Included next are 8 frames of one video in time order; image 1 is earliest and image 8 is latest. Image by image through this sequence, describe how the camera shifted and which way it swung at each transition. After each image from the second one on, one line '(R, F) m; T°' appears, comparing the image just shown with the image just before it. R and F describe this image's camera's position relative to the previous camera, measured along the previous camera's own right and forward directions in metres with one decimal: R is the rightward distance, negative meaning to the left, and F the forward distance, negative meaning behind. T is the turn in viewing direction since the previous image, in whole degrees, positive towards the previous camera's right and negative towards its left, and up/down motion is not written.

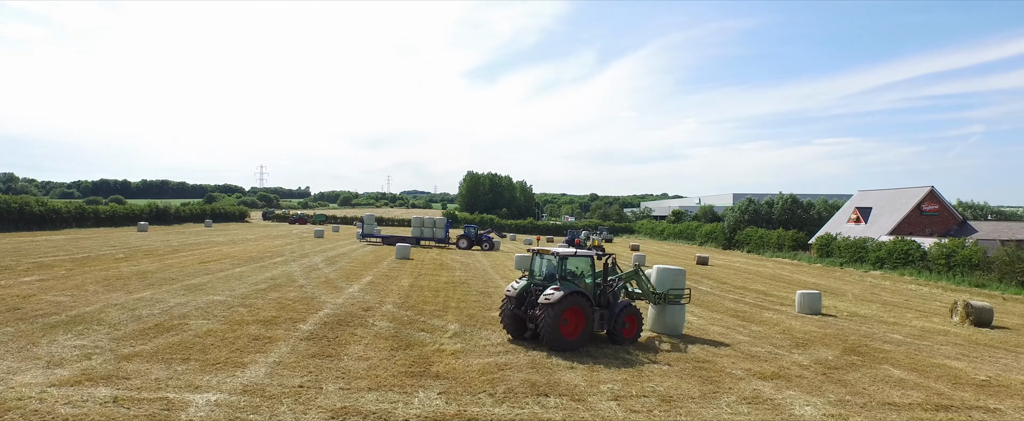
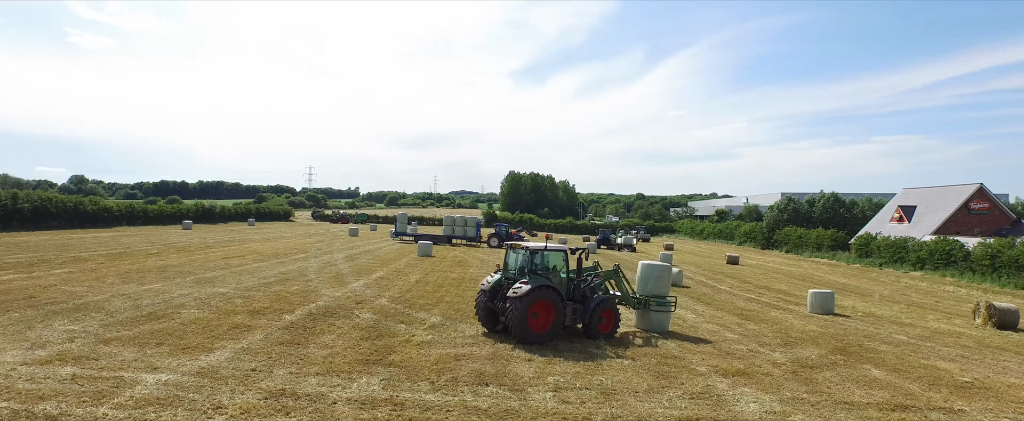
(+1.0, 0.0) m; -4°
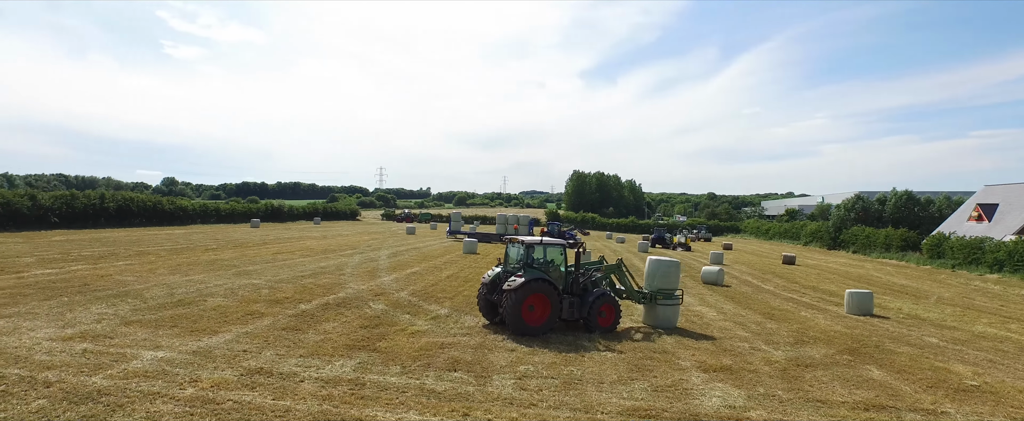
(+1.0, -0.1) m; -6°
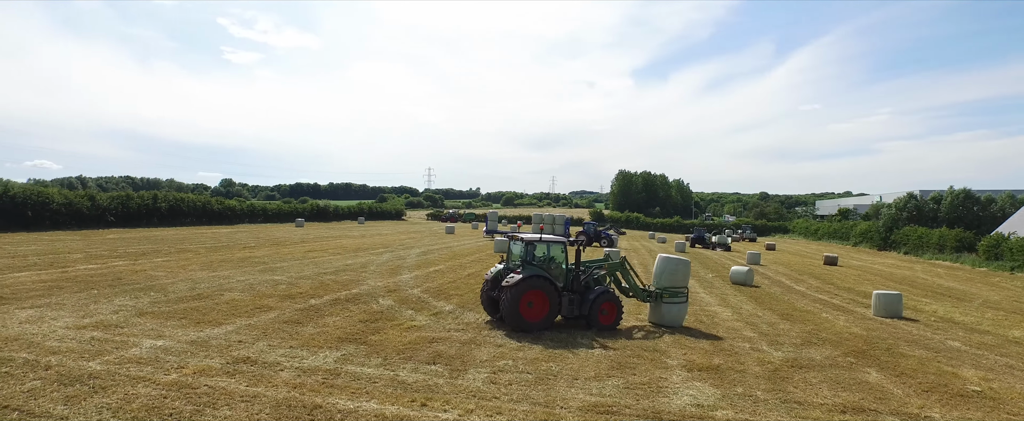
(+0.7, 0.0) m; -4°
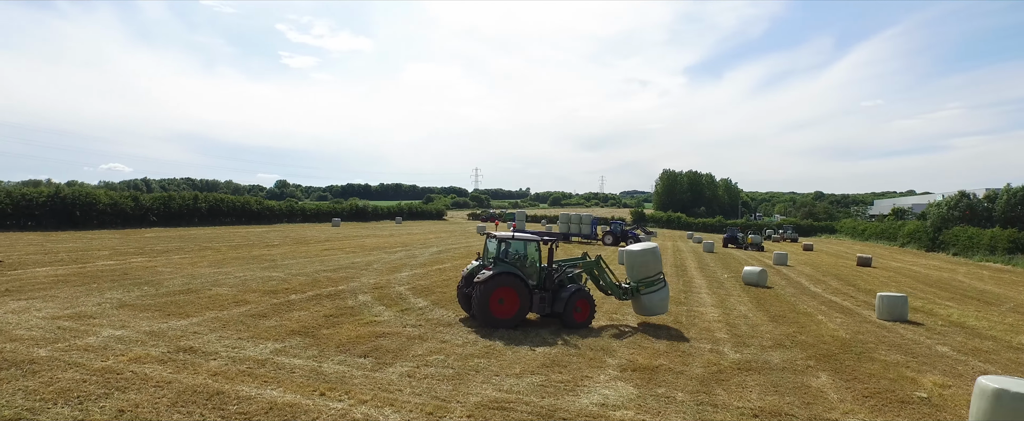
(+1.3, 0.0) m; -4°
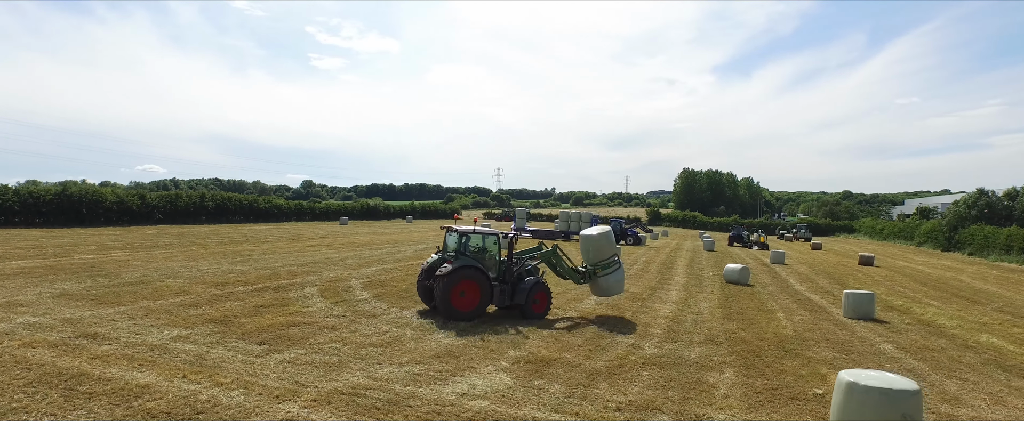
(+1.4, +0.1) m; -2°
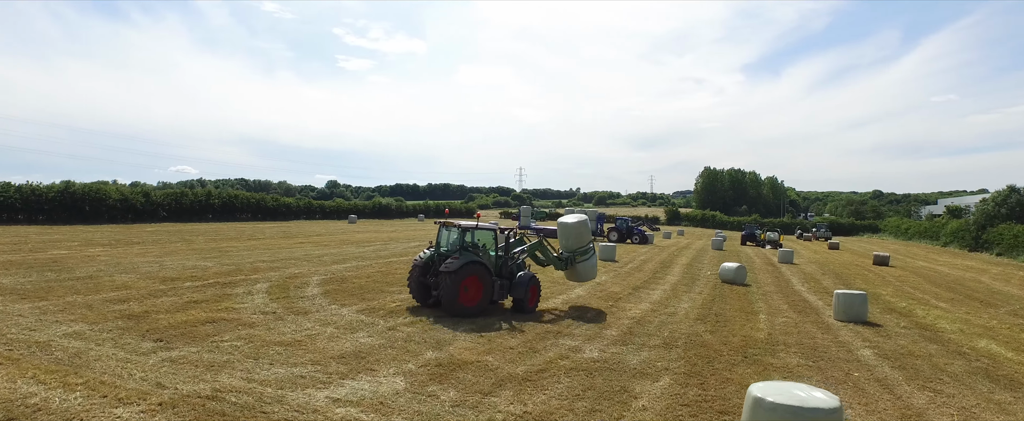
(+1.1, +0.6) m; -2°
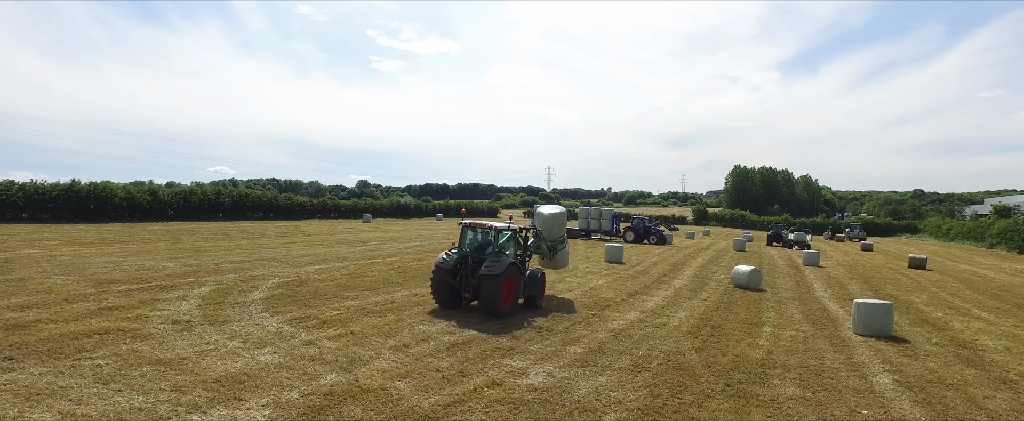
(+1.0, +1.1) m; -3°
